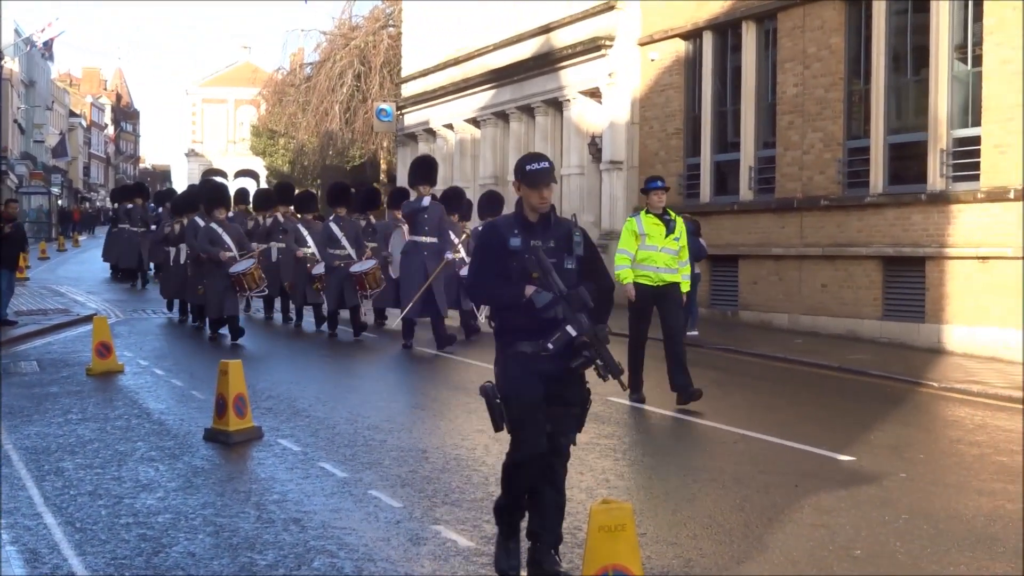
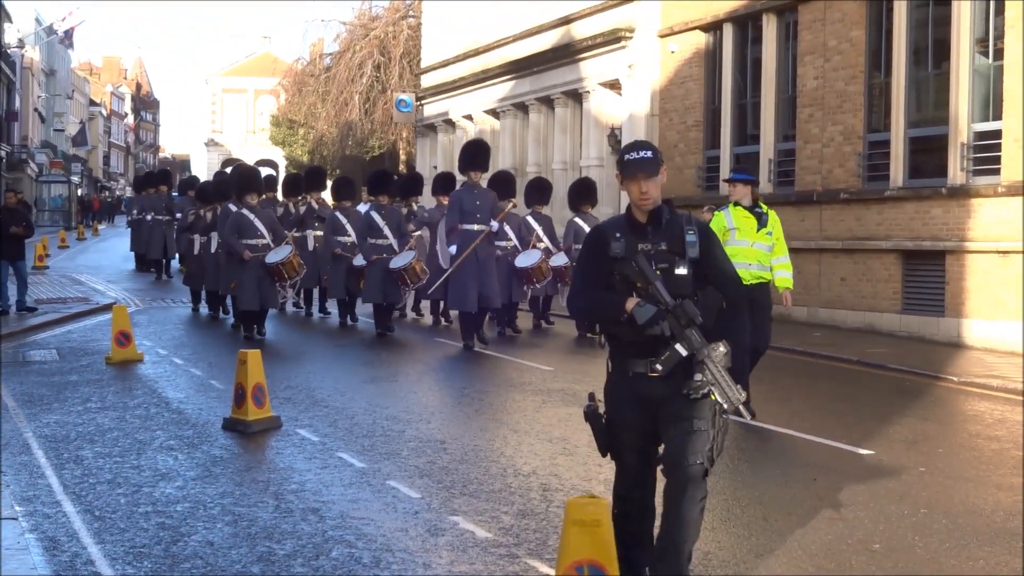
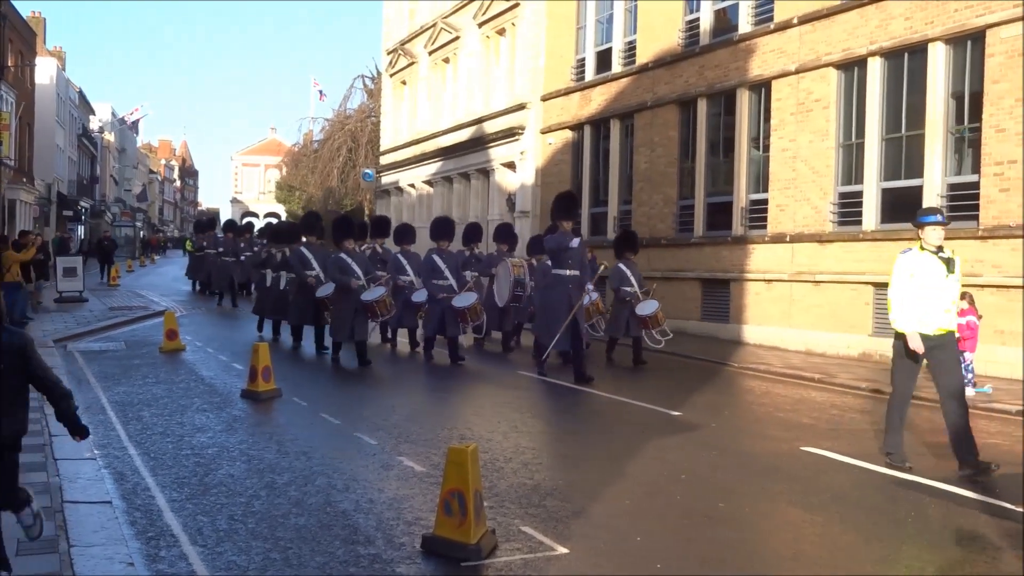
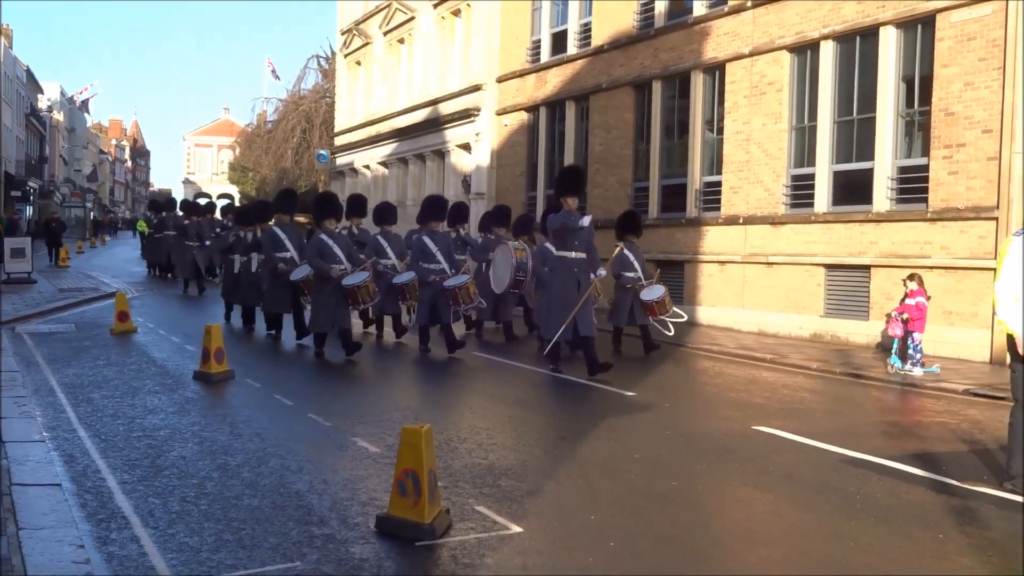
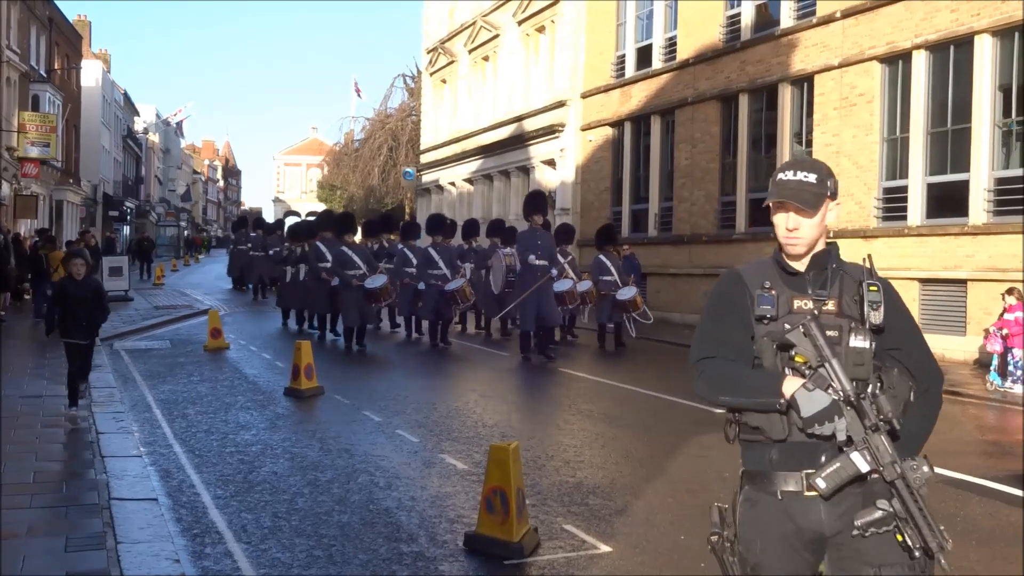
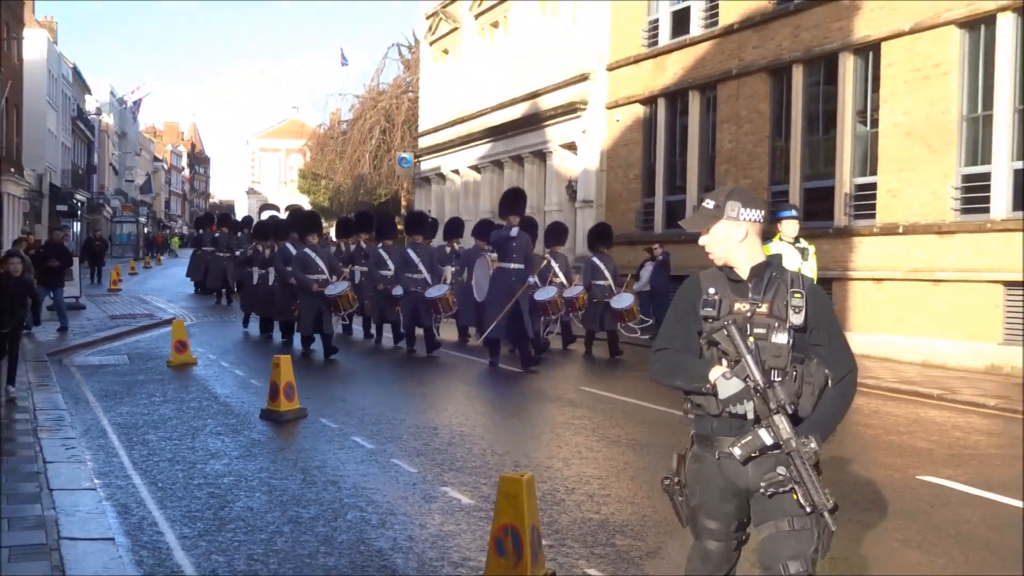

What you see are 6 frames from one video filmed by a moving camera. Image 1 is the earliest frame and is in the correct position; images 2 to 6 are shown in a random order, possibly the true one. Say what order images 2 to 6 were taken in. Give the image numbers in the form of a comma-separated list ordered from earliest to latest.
2, 6, 5, 3, 4
